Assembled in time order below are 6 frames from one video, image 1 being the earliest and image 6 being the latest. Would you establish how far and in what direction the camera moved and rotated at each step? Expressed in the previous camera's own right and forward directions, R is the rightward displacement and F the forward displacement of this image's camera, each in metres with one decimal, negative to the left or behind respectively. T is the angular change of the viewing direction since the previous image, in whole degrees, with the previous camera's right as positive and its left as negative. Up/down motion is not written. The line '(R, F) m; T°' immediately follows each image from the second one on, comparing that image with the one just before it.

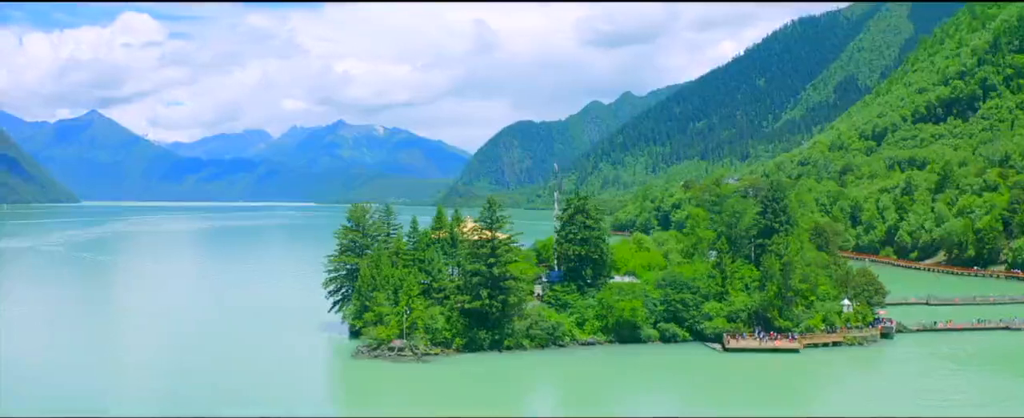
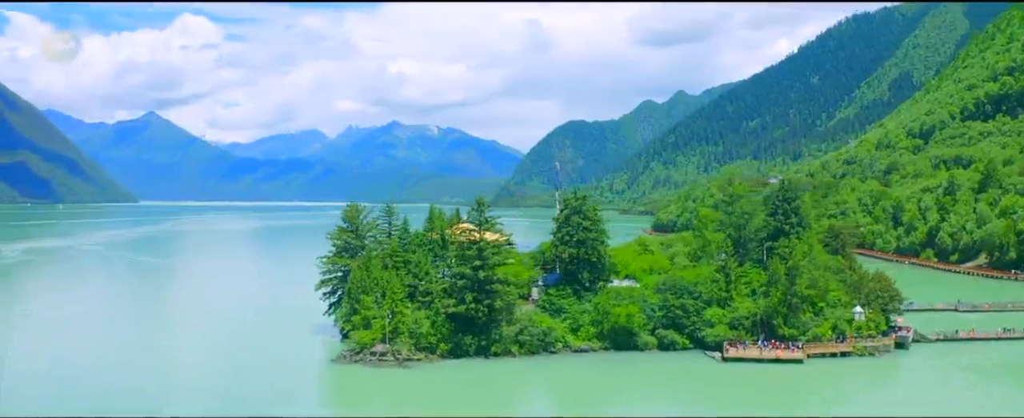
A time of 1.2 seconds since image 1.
(+2.7, +2.0) m; -3°
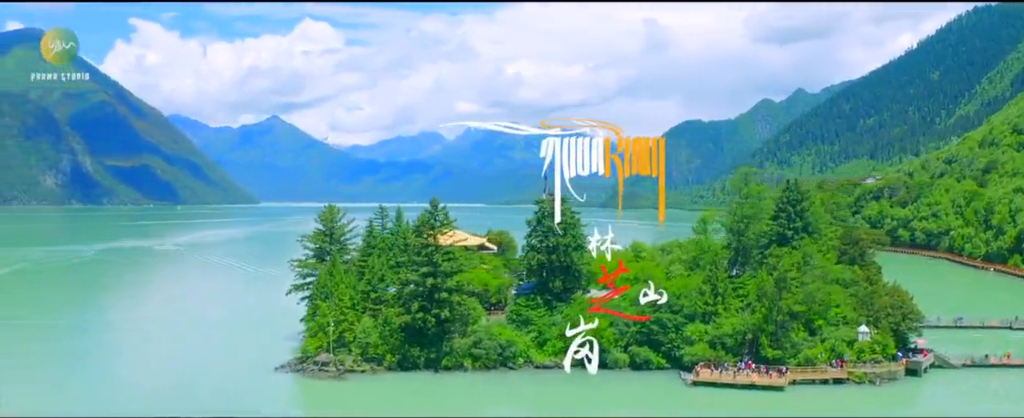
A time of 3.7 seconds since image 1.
(+6.0, +4.3) m; -7°
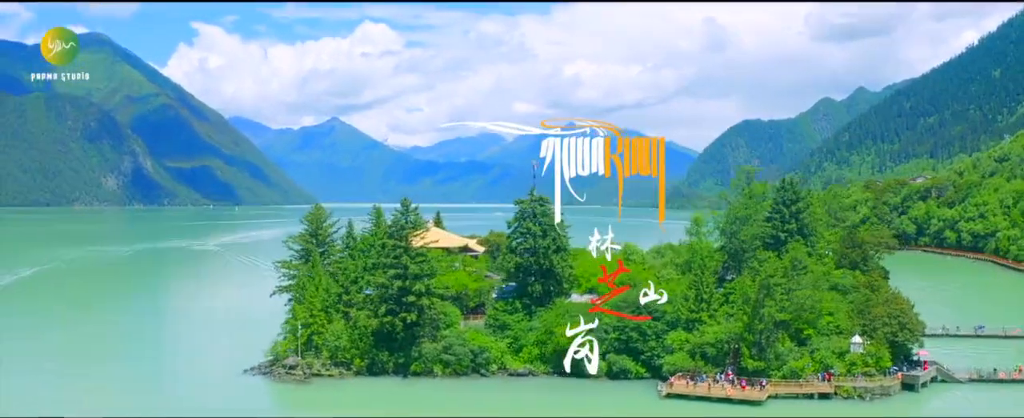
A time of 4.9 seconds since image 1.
(+3.0, +1.9) m; -3°
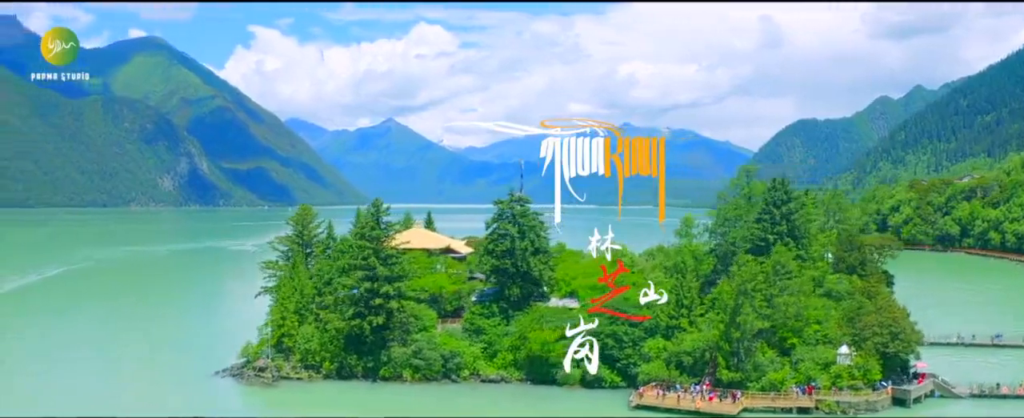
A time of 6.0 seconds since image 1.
(+2.8, +1.6) m; -3°
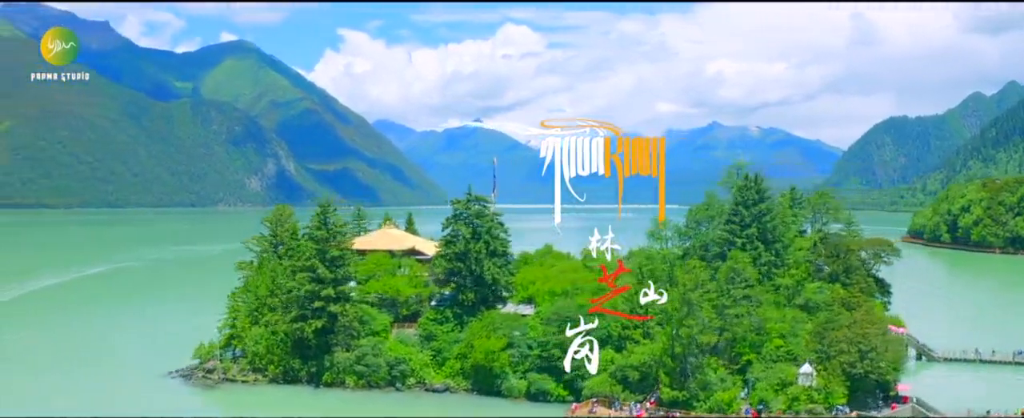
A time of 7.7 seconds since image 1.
(+4.6, +2.6) m; -5°
